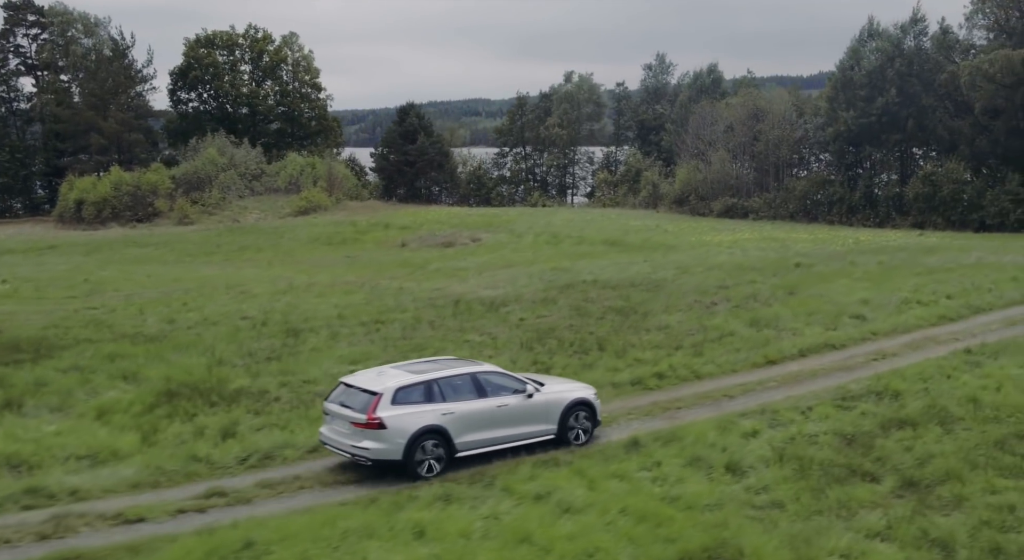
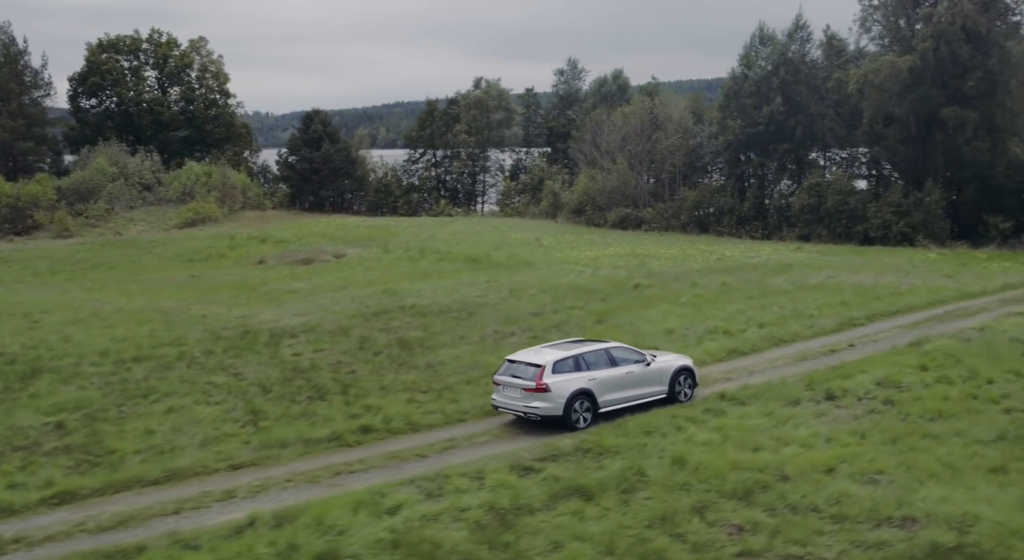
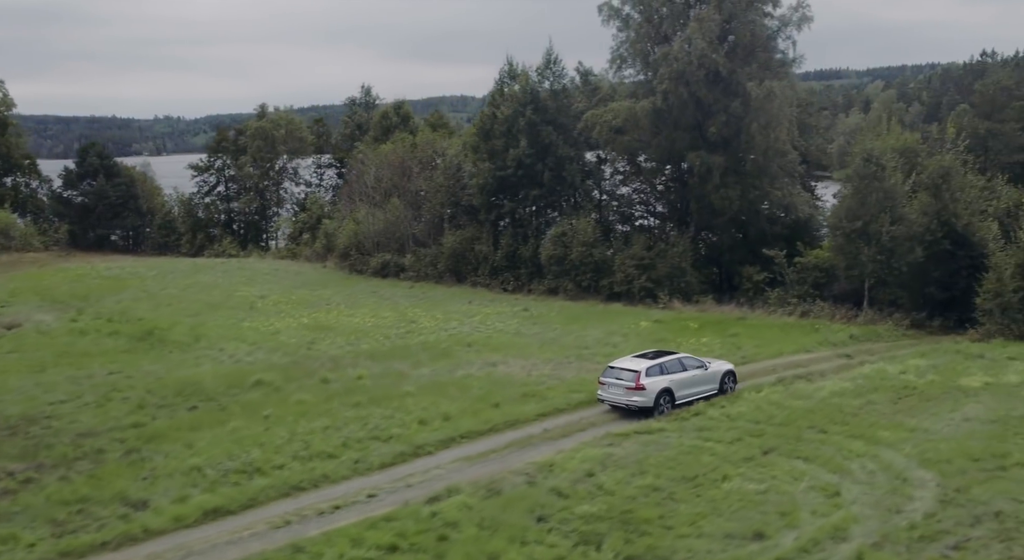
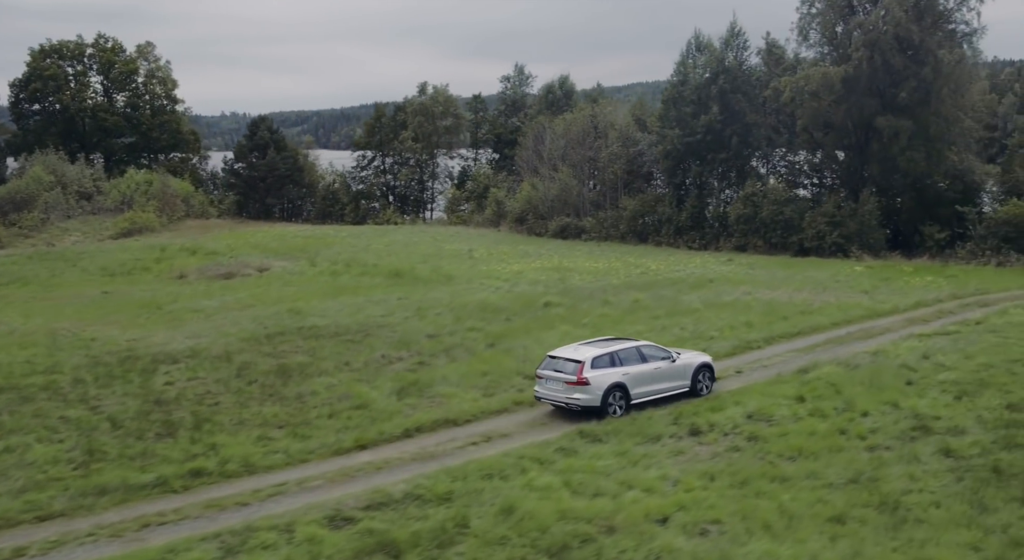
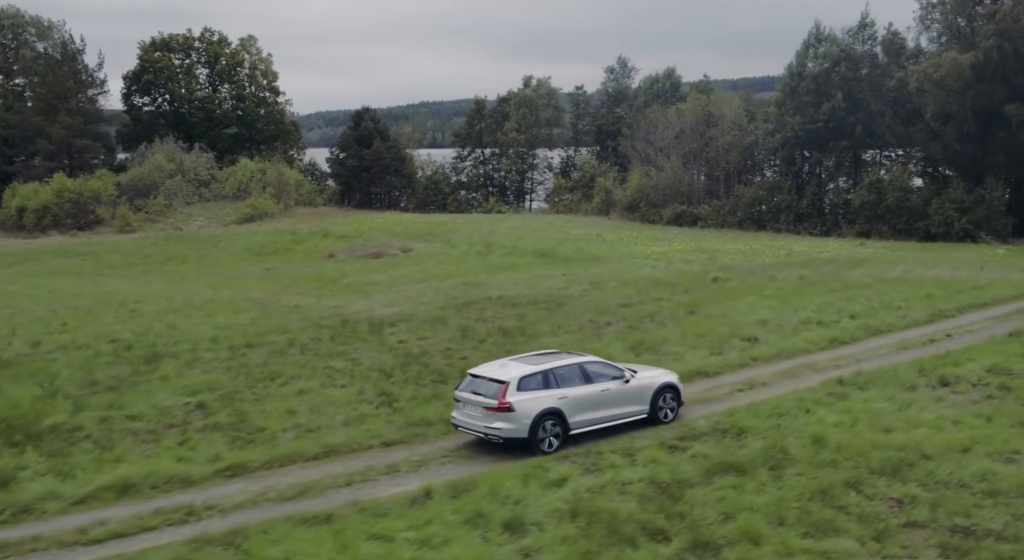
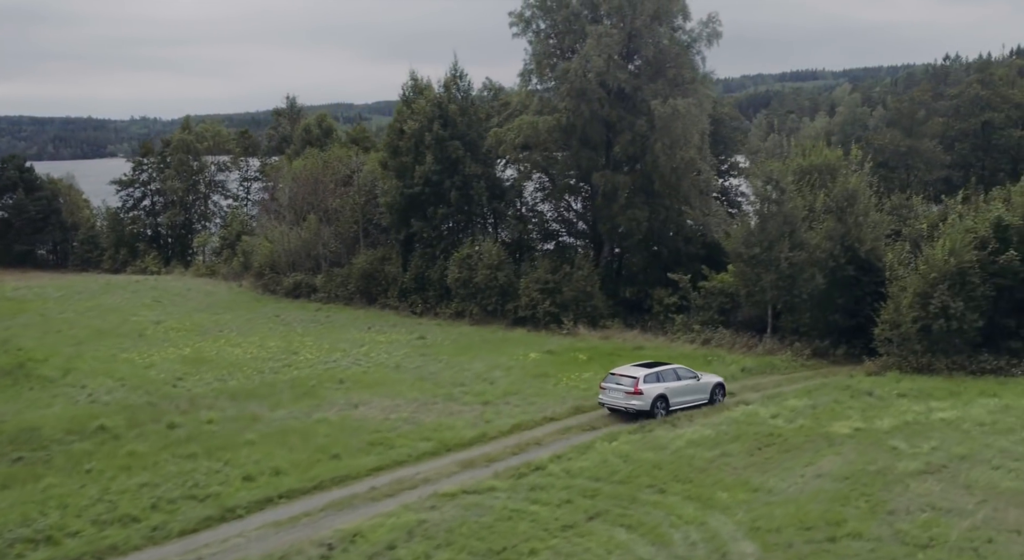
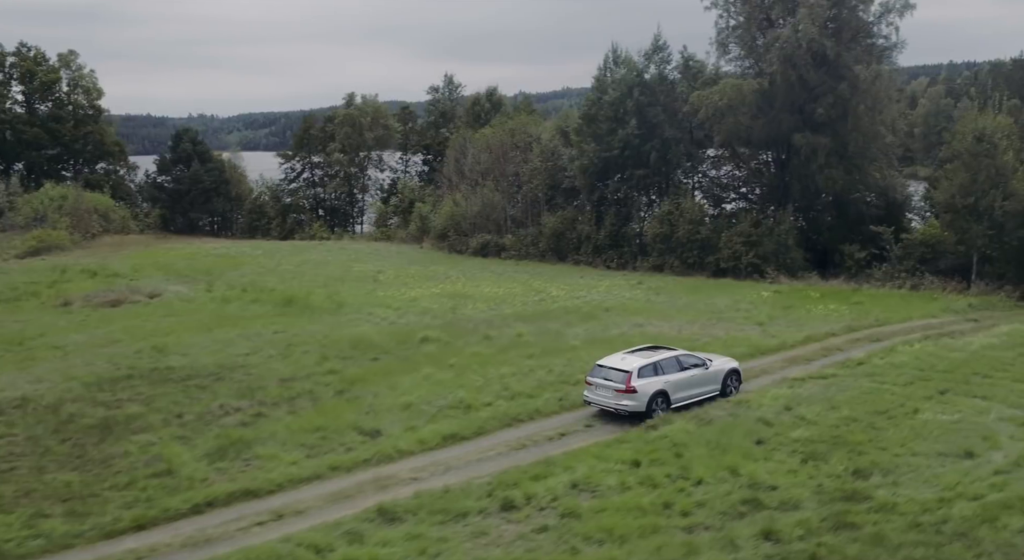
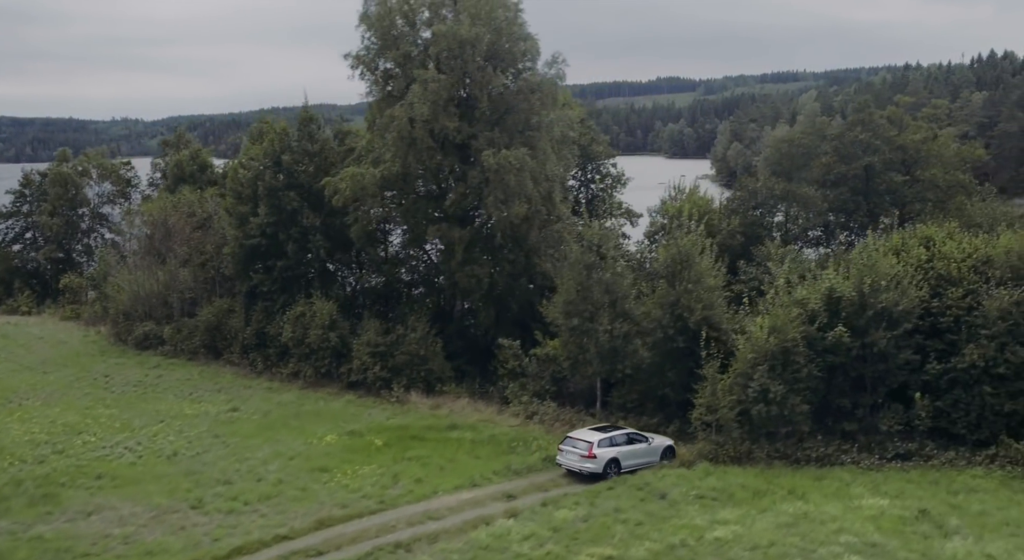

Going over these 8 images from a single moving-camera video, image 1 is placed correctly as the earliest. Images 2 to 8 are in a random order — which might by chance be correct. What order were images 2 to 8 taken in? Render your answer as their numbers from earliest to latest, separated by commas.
5, 2, 4, 7, 3, 6, 8
